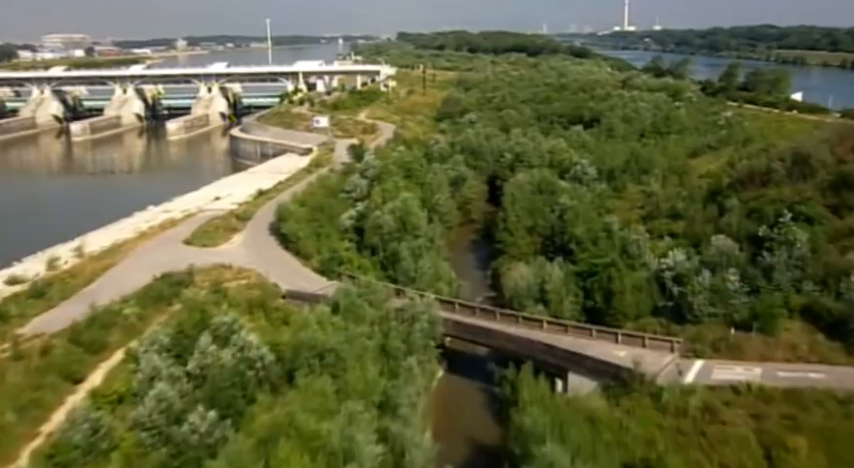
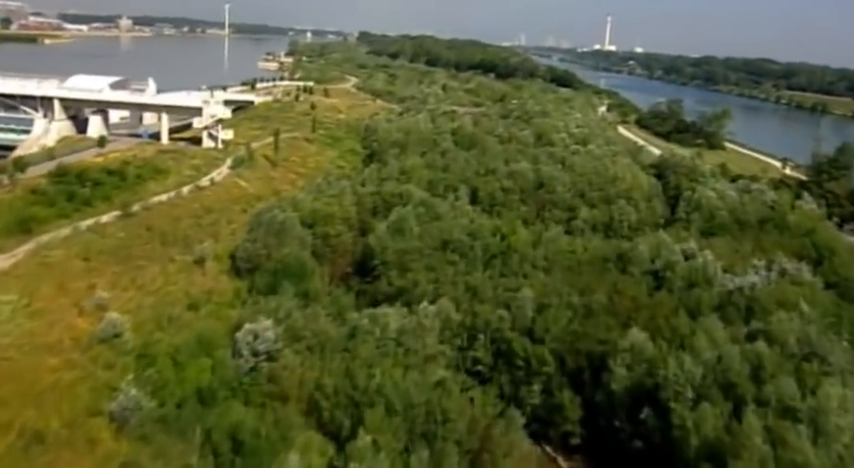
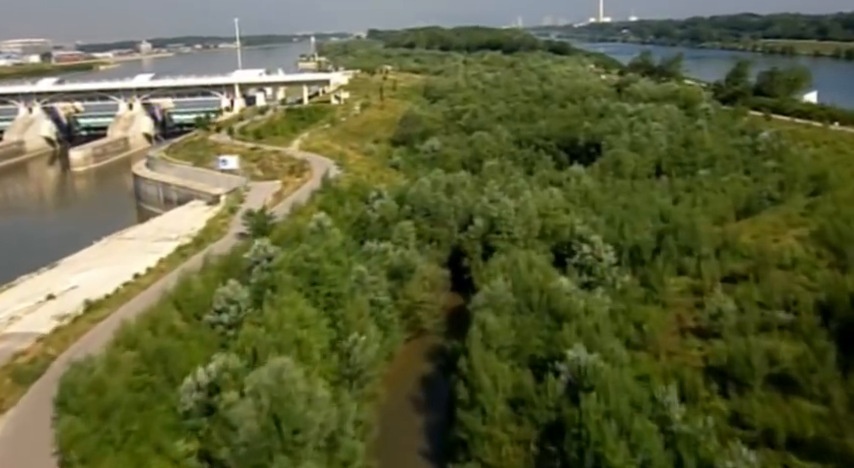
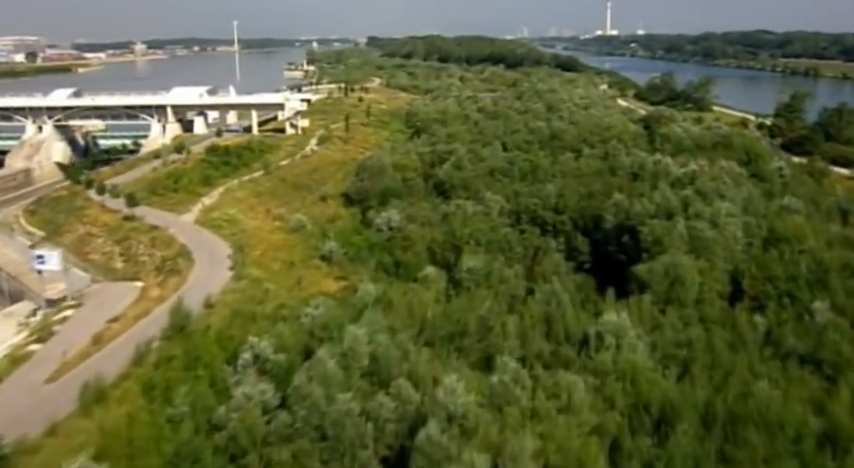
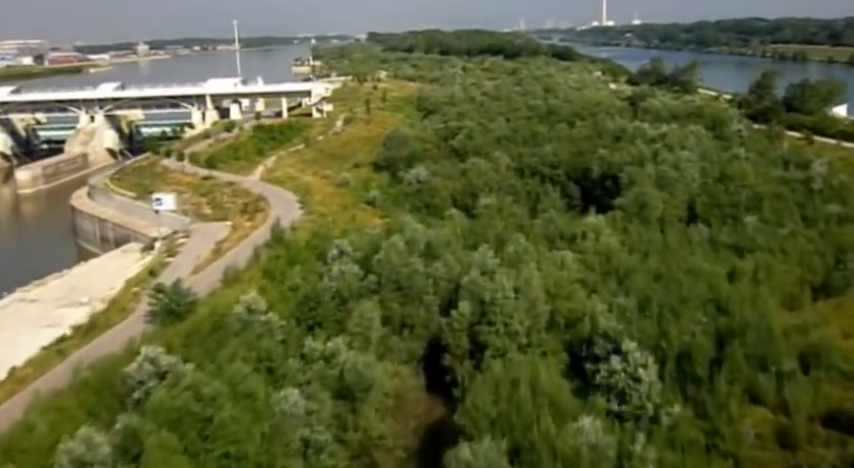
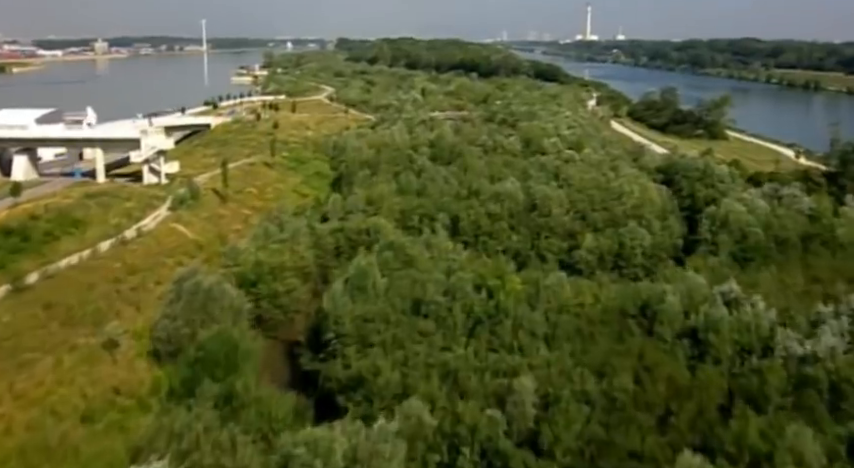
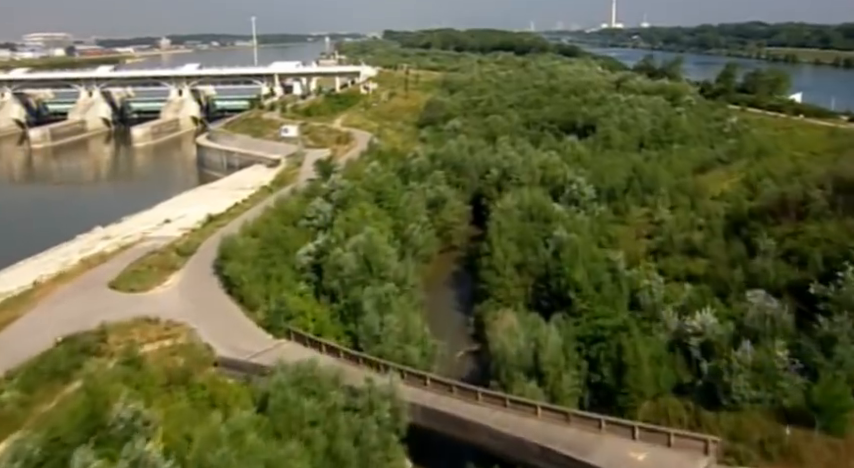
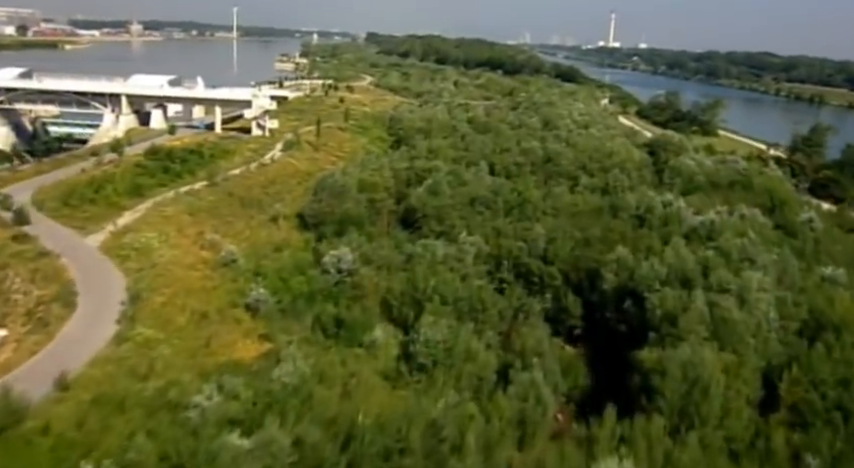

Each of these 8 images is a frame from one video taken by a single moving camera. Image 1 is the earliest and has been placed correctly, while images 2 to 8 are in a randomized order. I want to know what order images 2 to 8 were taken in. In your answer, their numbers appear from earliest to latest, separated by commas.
7, 3, 5, 4, 8, 2, 6
